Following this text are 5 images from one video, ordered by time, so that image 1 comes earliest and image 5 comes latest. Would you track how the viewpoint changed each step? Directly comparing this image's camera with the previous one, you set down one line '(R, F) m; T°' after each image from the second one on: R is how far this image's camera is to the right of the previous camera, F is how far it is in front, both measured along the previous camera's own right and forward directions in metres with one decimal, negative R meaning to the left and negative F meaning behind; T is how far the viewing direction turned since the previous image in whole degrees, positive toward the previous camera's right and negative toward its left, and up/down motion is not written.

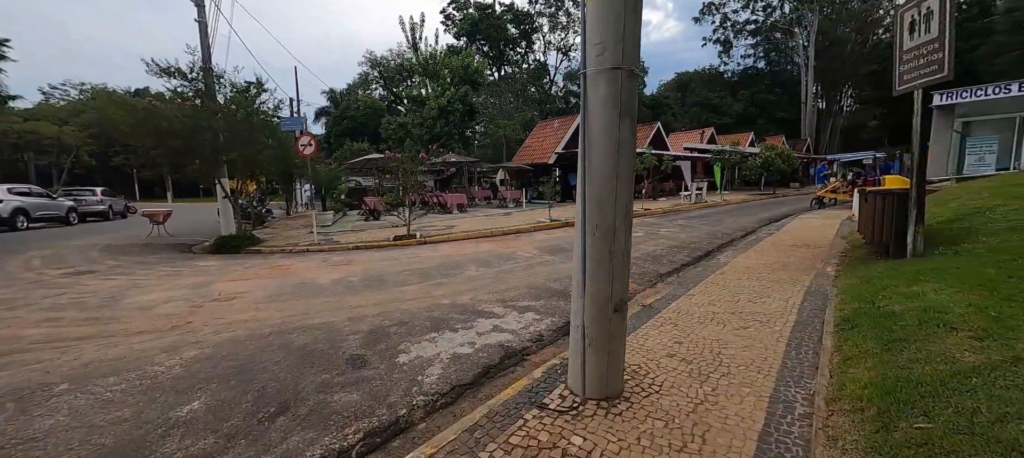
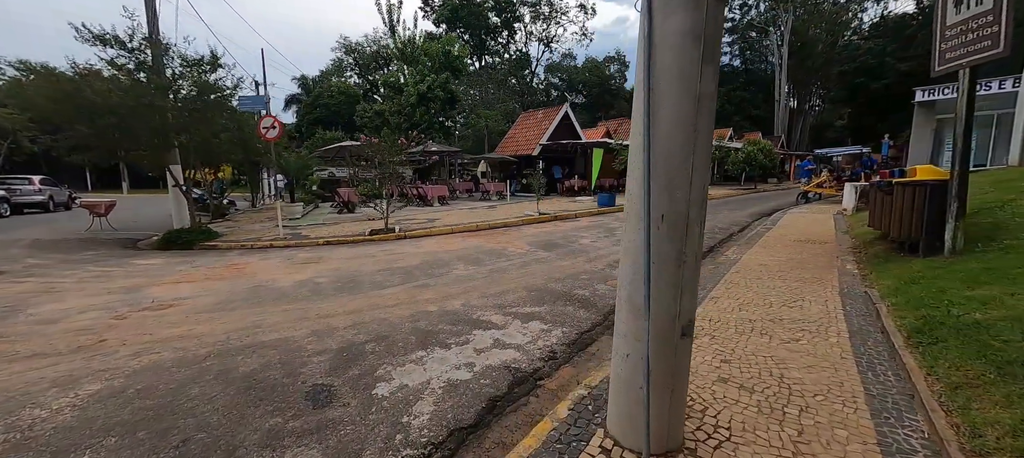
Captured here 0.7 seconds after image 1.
(-0.2, +0.8) m; +3°
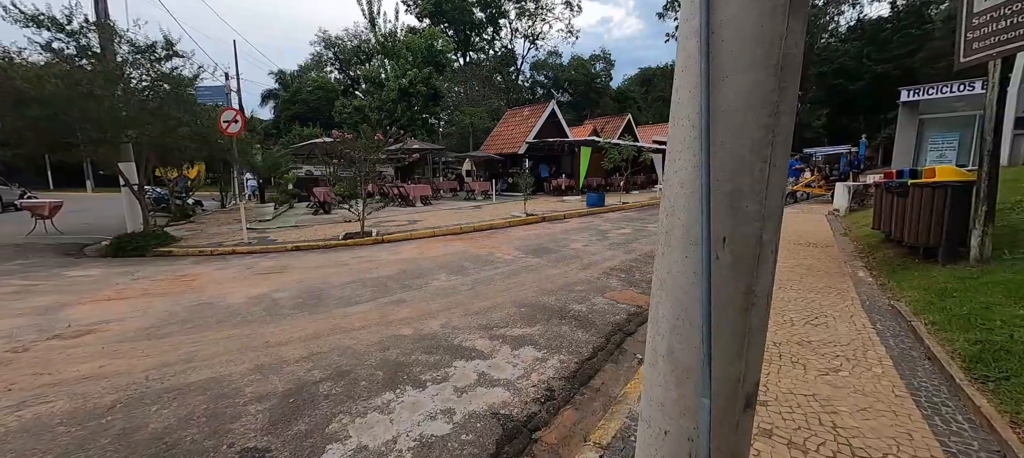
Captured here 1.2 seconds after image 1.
(0.0, +0.6) m; +2°
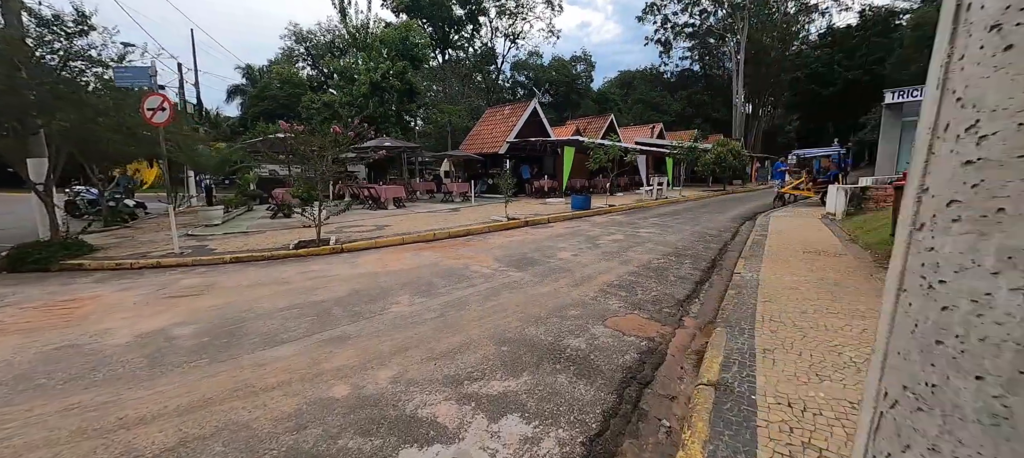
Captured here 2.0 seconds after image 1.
(0.0, +1.0) m; +3°
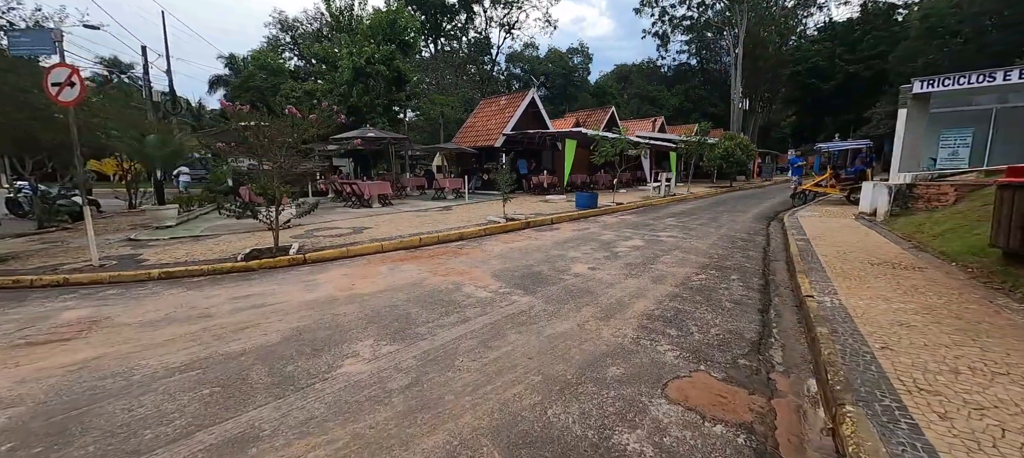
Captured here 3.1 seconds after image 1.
(-0.1, +1.3) m; +1°
